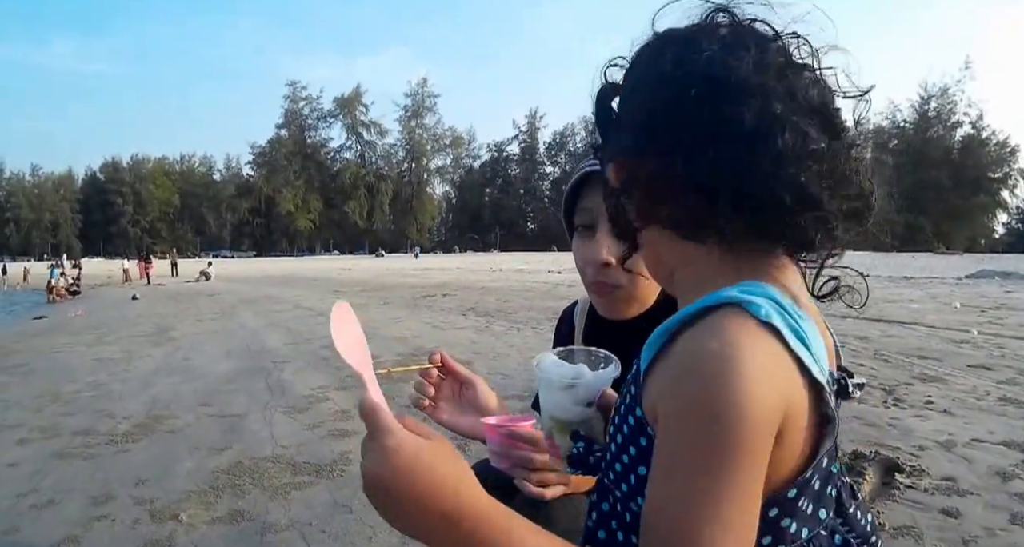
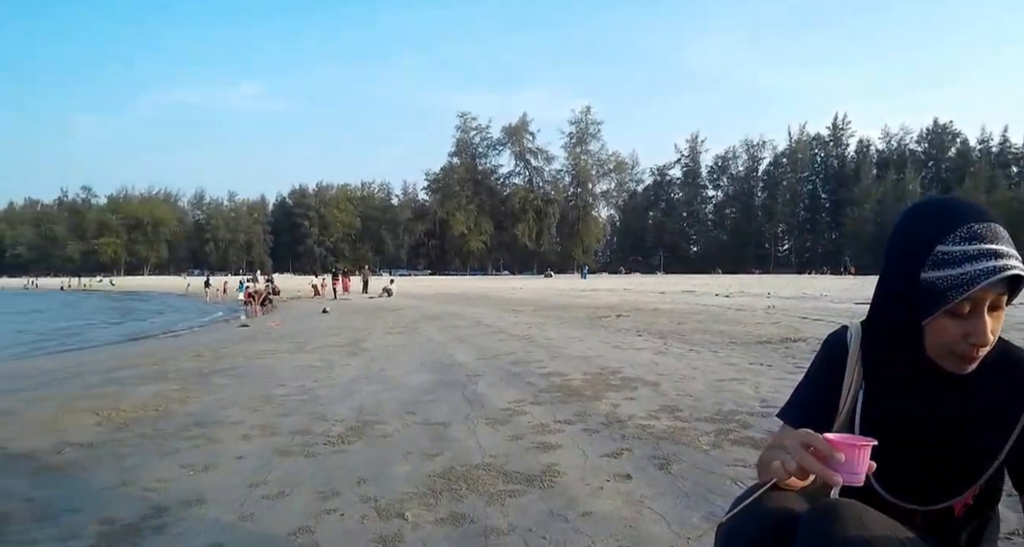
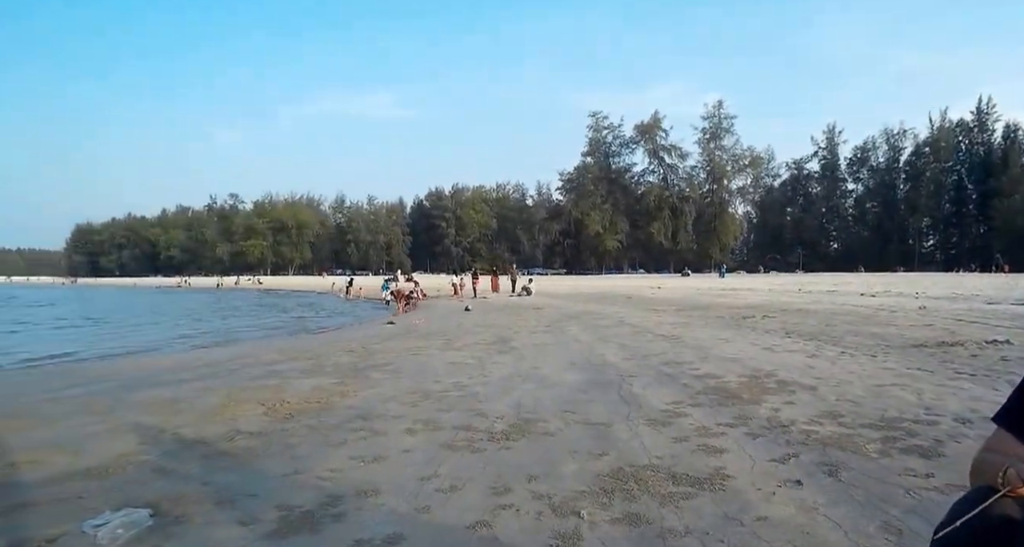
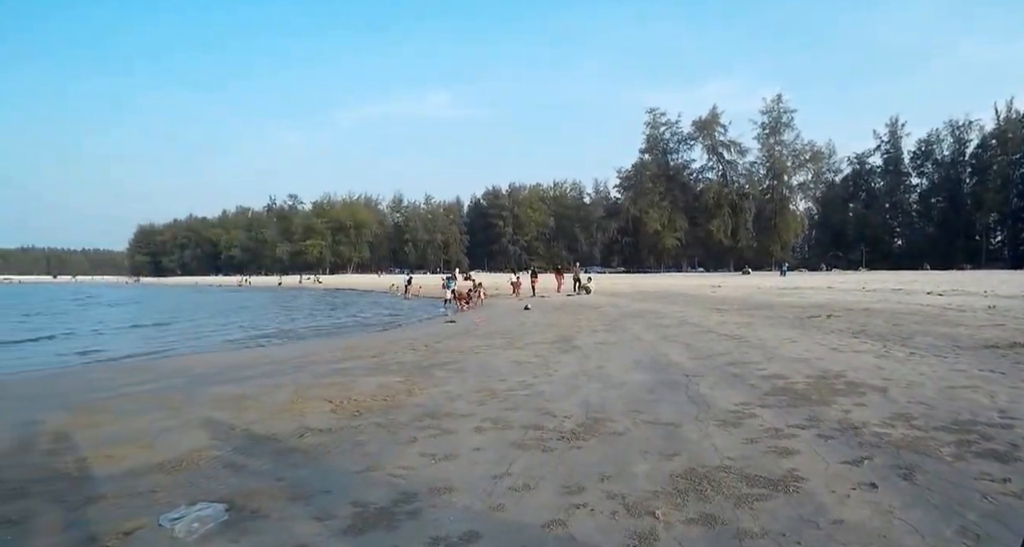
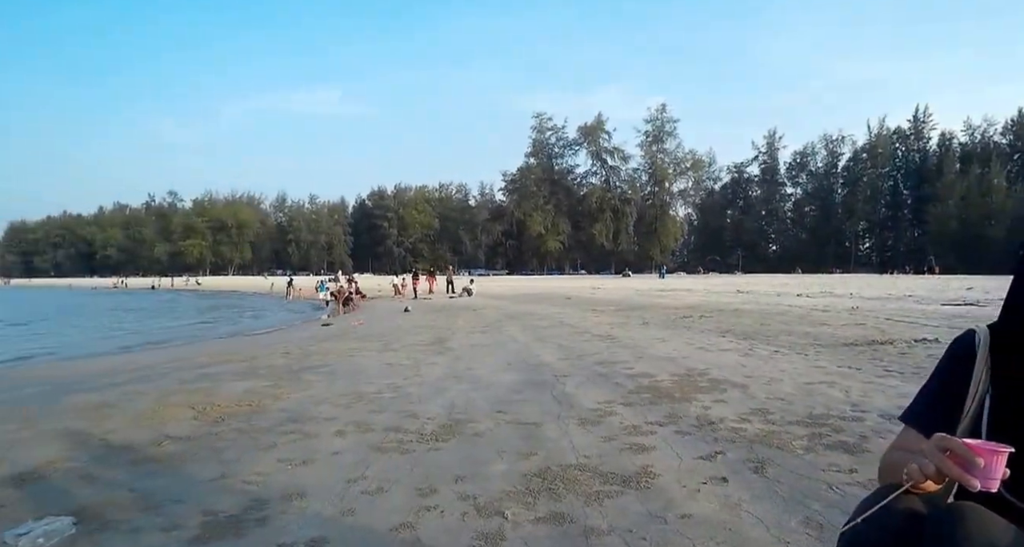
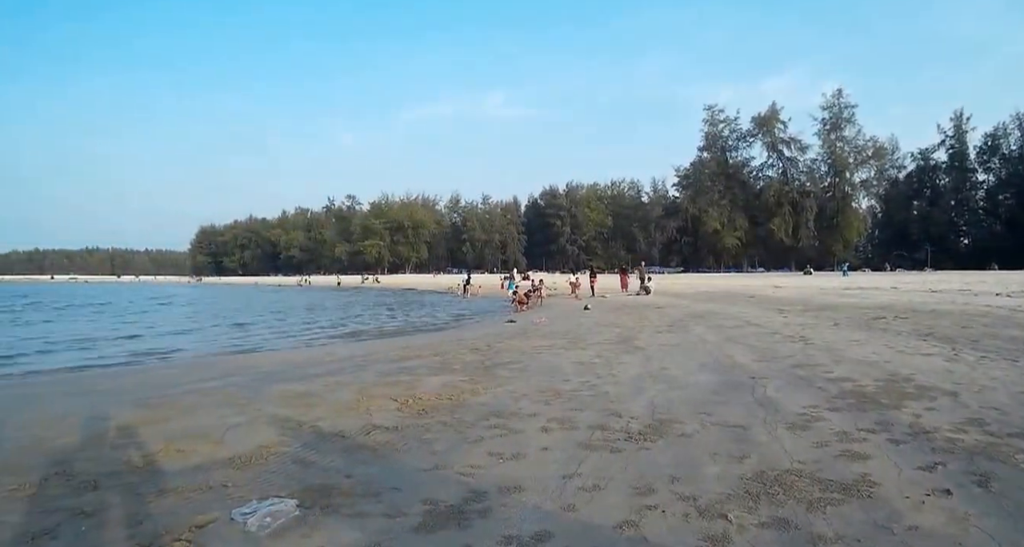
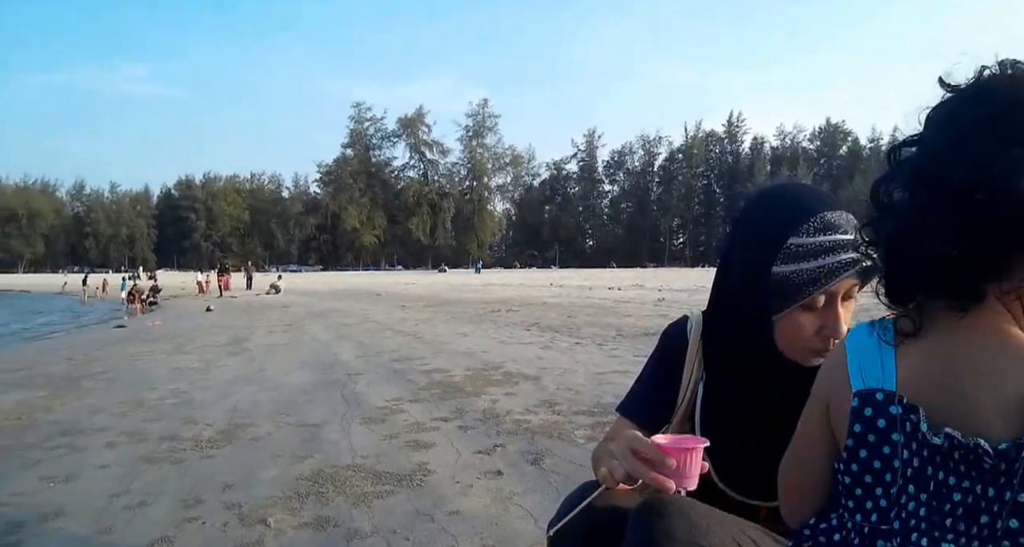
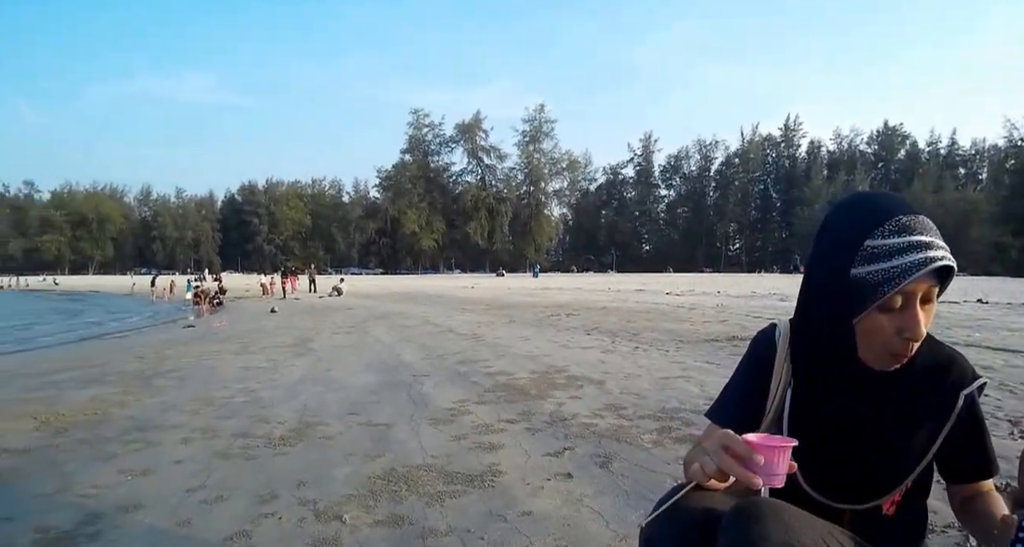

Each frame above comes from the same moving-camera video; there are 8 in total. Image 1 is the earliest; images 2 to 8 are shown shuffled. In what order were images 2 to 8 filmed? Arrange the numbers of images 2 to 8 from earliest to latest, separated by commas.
7, 8, 2, 5, 3, 4, 6
